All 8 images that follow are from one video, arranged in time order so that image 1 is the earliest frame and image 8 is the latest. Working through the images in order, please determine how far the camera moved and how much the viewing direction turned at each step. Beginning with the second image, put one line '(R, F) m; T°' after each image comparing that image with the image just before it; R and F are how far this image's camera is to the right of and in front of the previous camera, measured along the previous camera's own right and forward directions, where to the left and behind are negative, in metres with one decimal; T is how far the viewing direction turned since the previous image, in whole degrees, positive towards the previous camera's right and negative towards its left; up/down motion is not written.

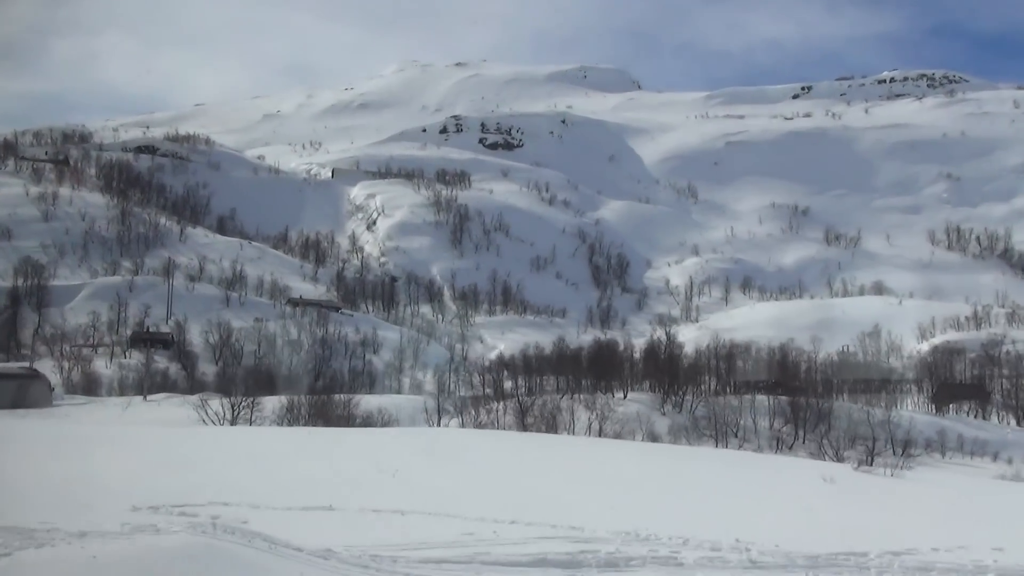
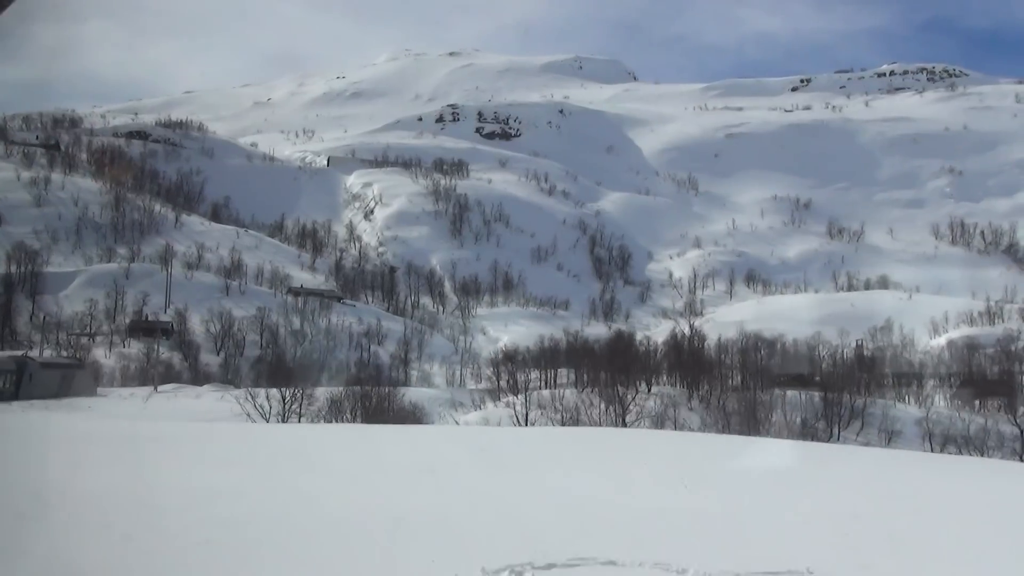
(-0.7, +1.0) m; +1°
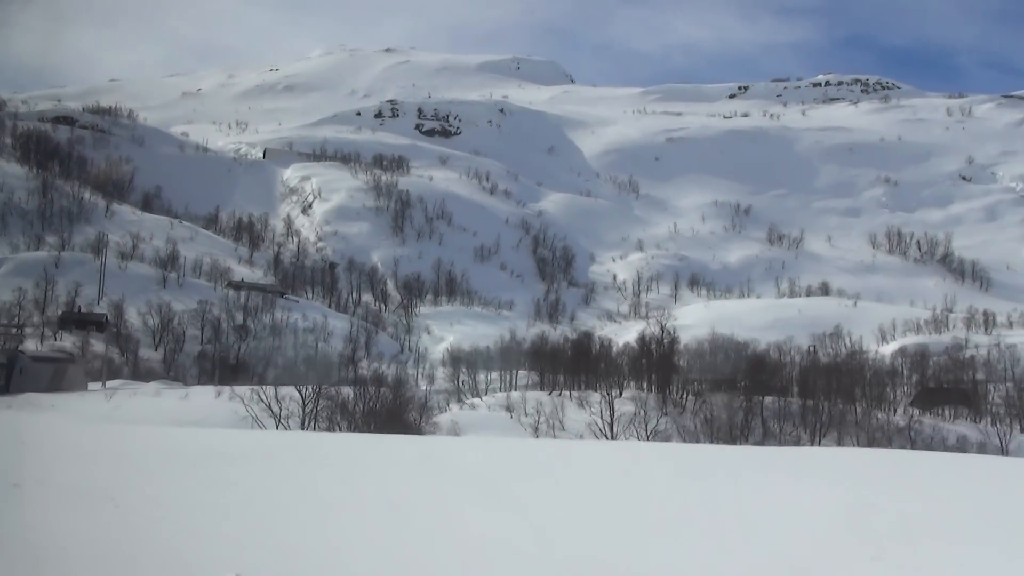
(-0.8, +1.1) m; +4°
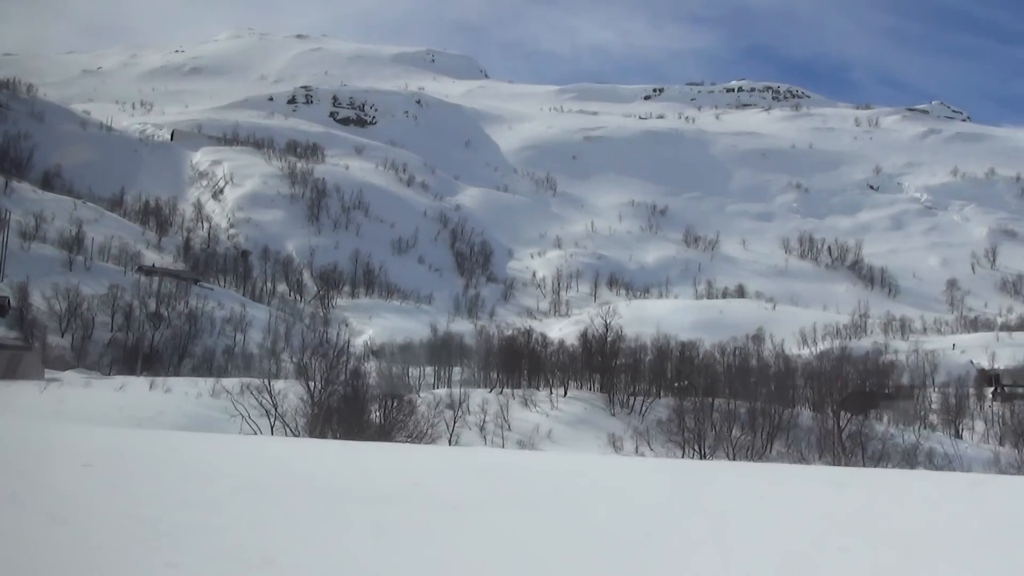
(-0.8, +1.0) m; +5°
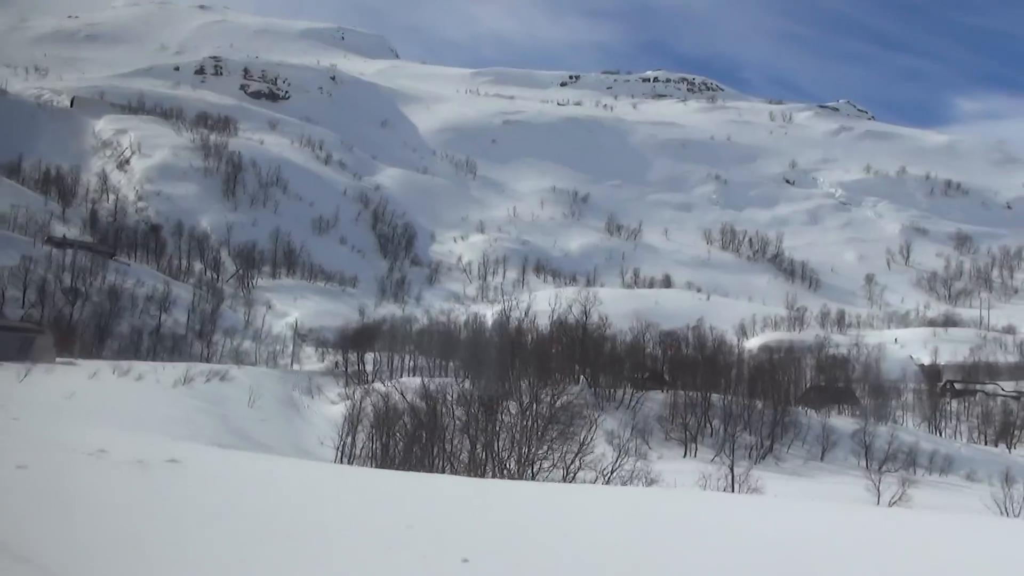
(-1.5, +1.8) m; +6°
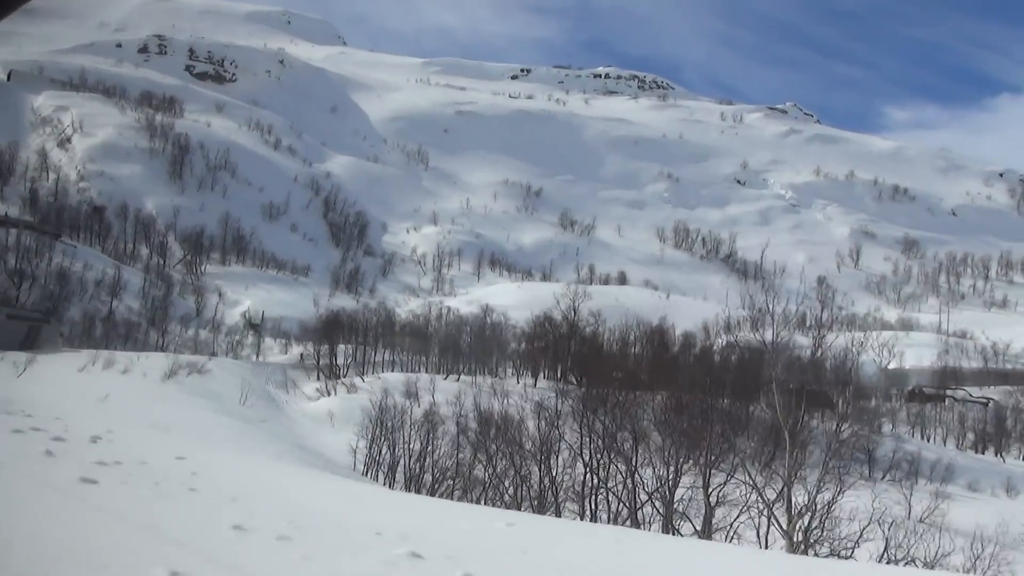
(-0.9, +1.1) m; +3°
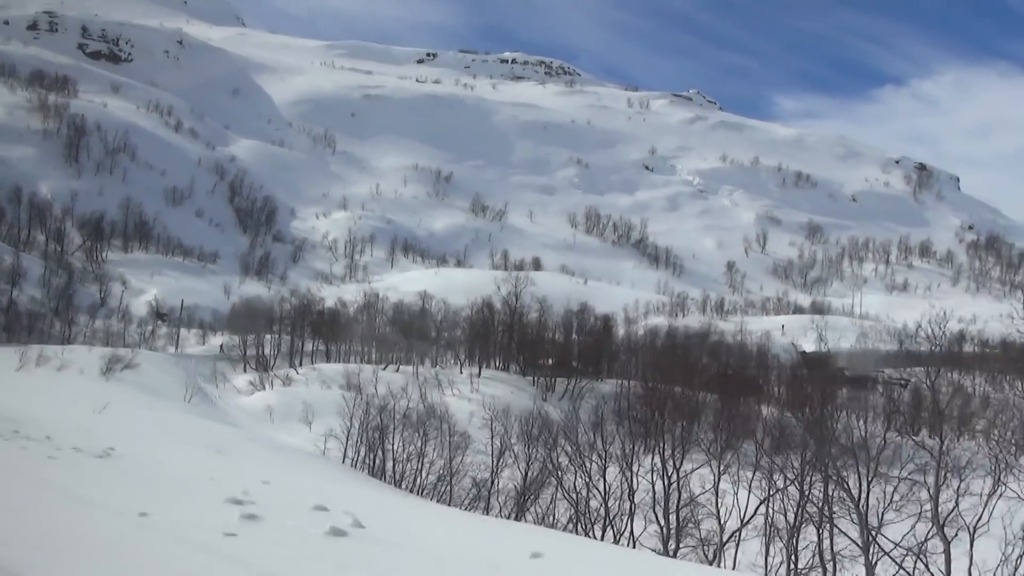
(-0.7, +0.8) m; +5°
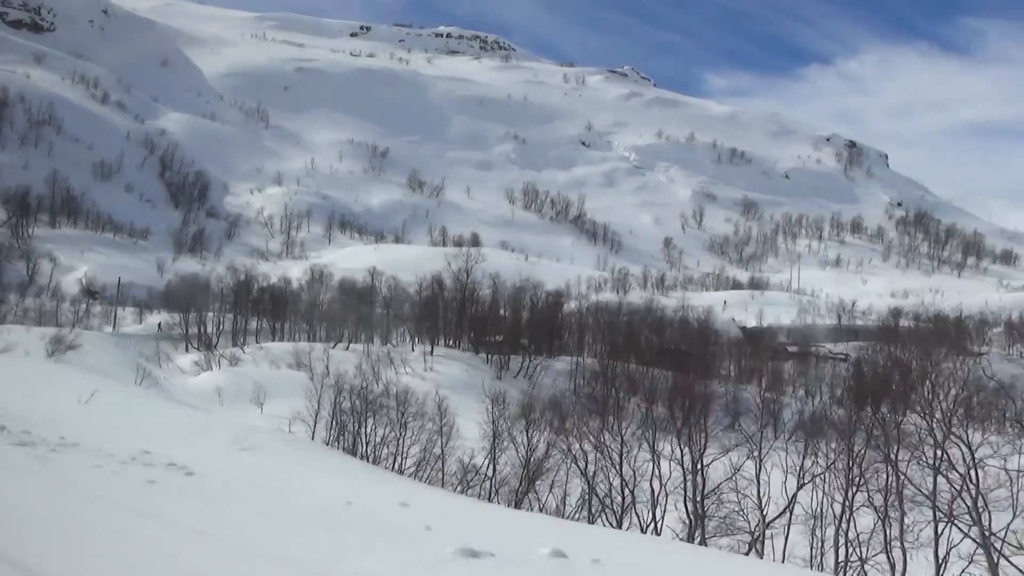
(-0.3, +0.4) m; +4°
